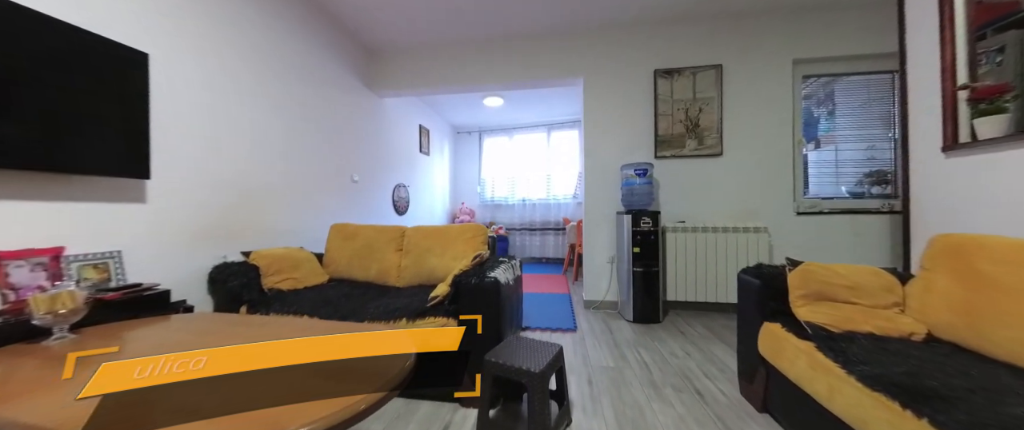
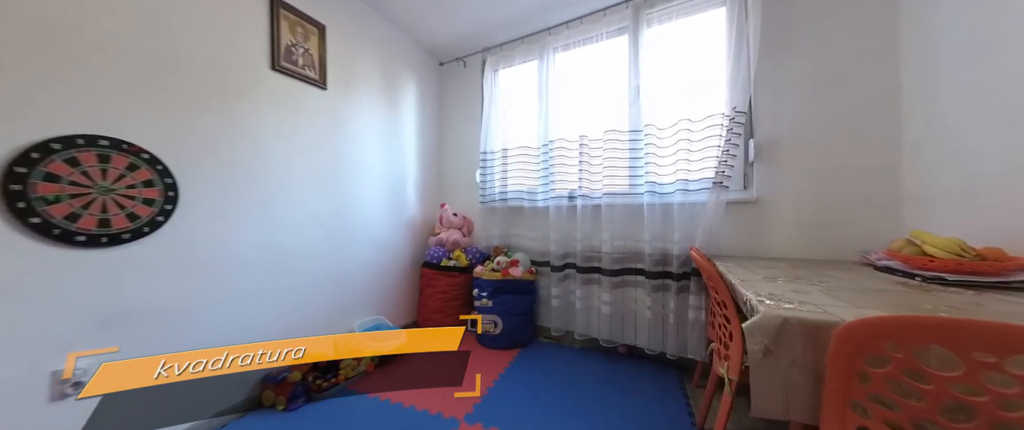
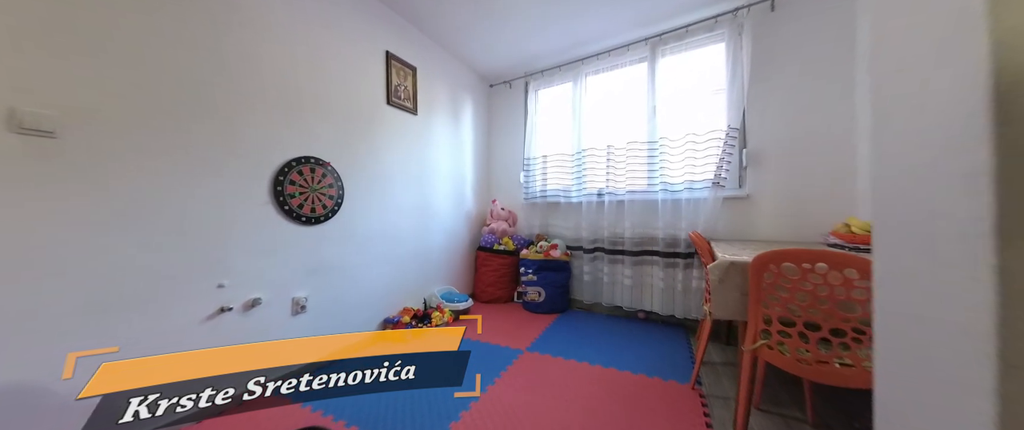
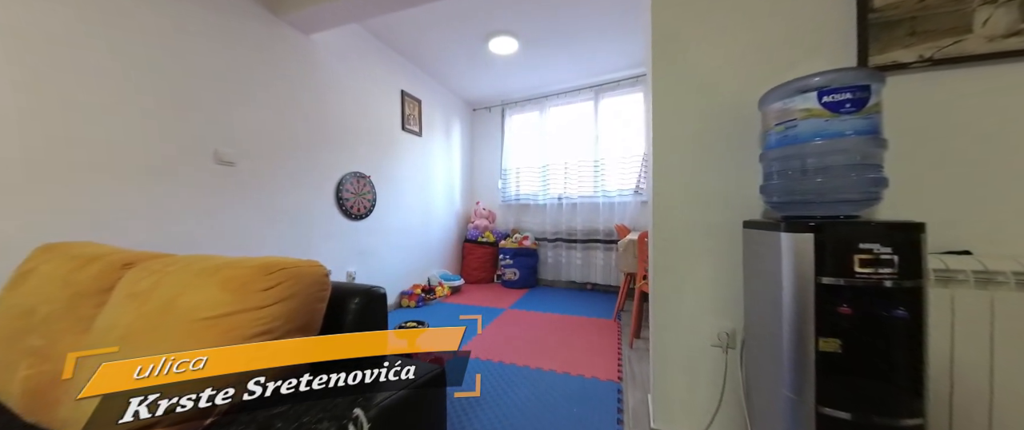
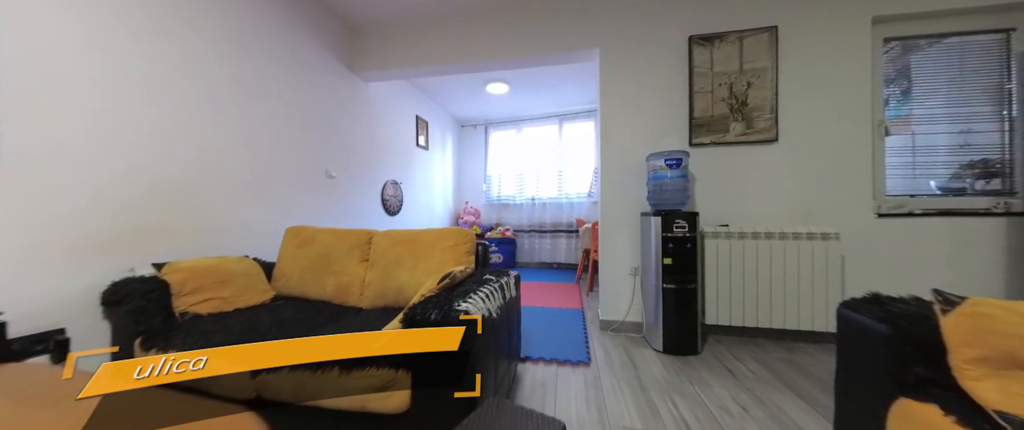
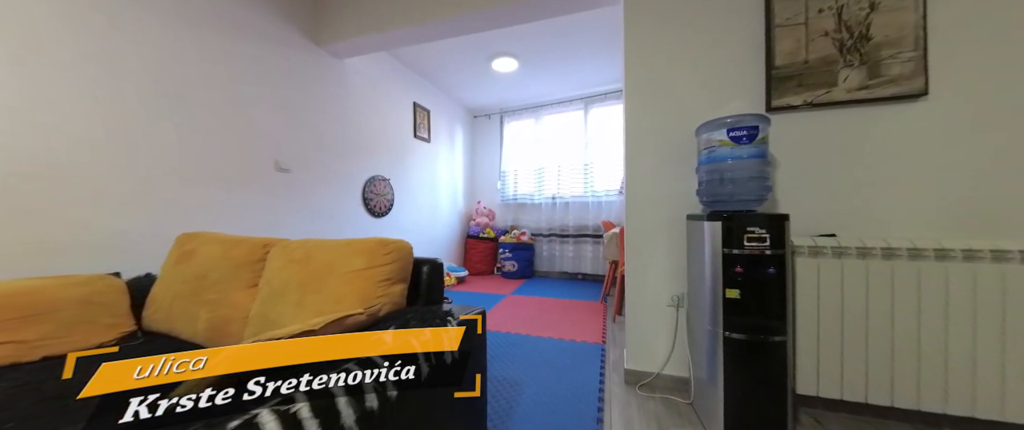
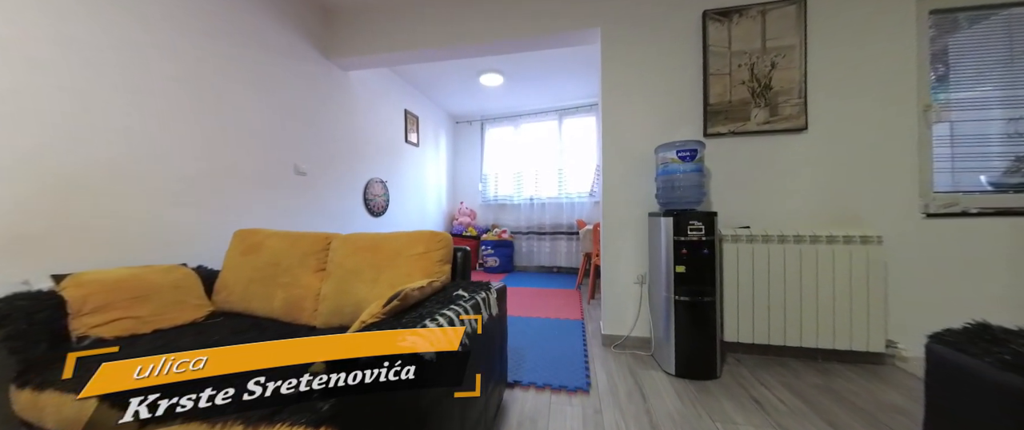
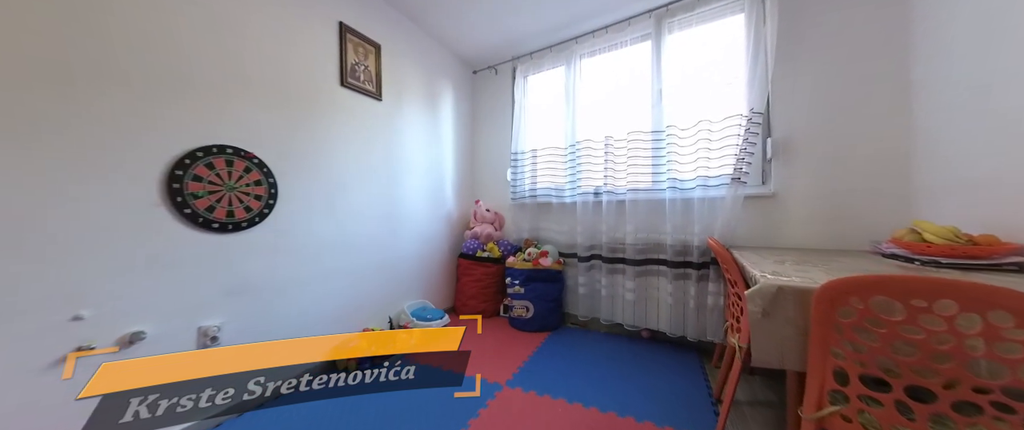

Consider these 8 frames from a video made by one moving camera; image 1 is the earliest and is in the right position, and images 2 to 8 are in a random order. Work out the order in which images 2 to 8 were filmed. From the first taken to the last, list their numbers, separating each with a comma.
5, 7, 6, 4, 3, 8, 2
